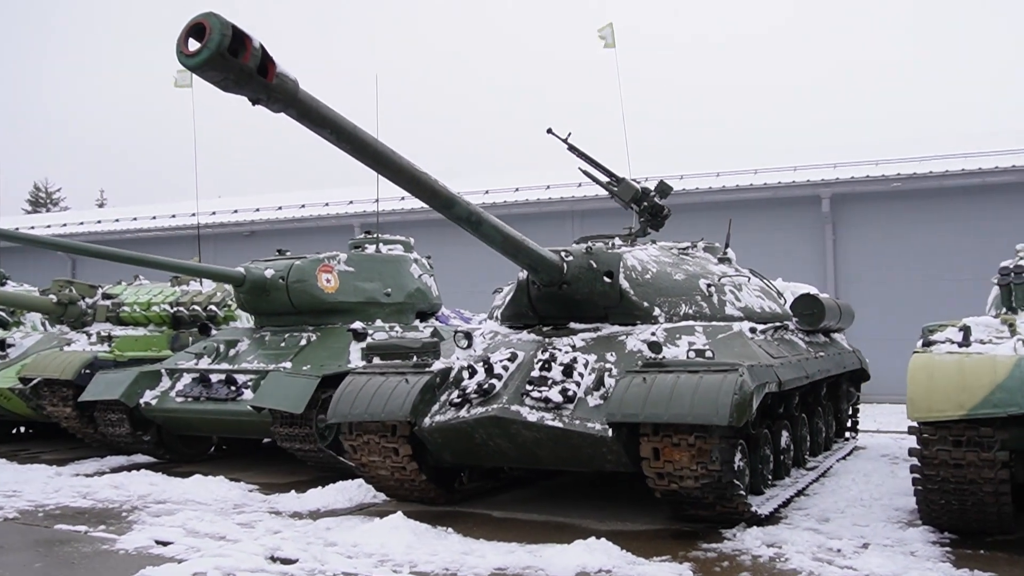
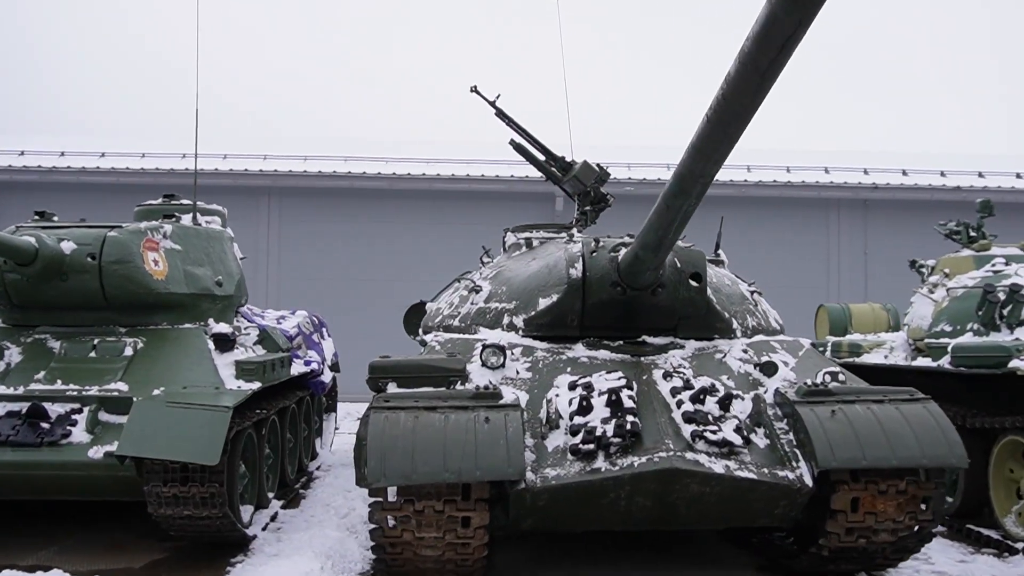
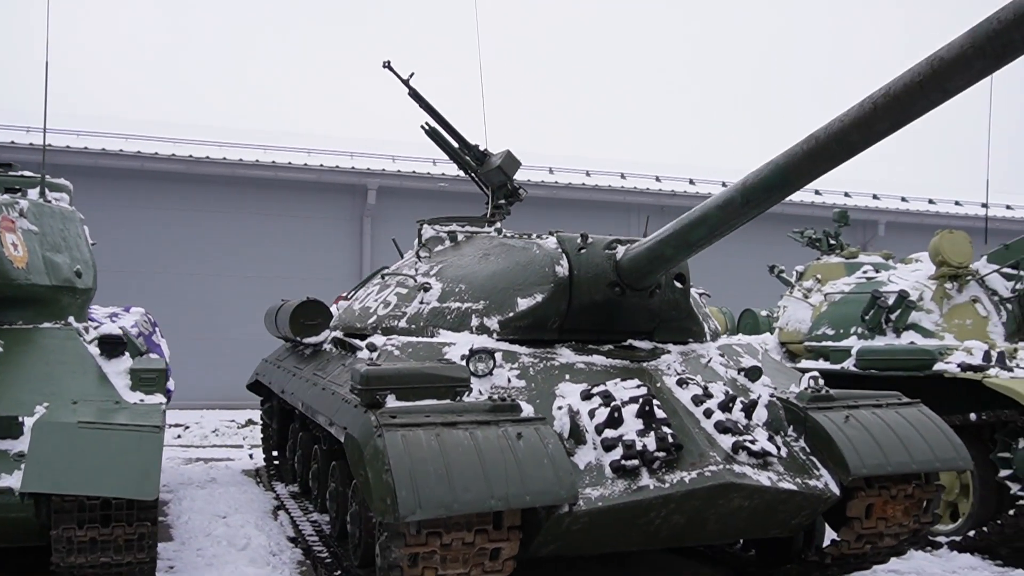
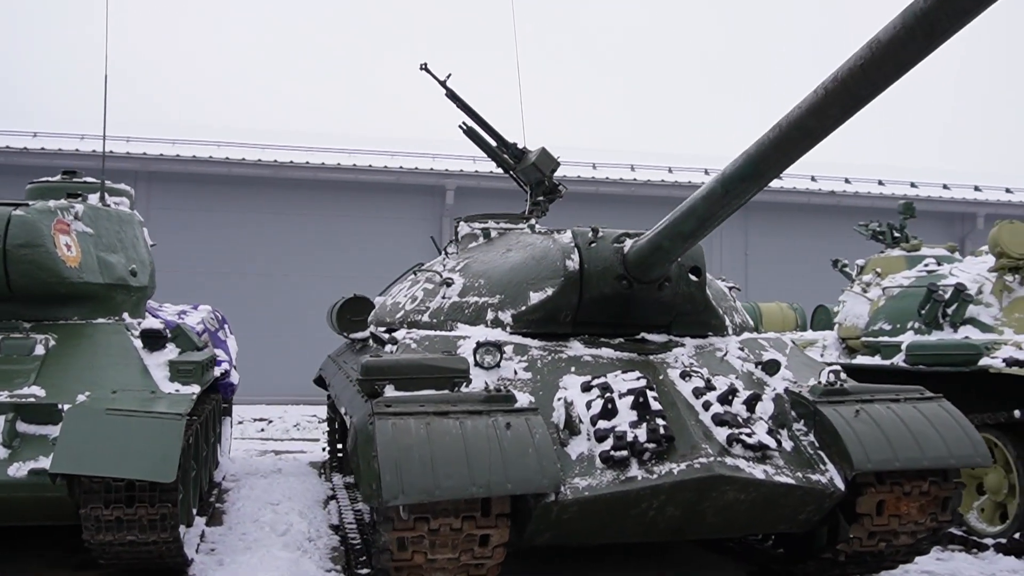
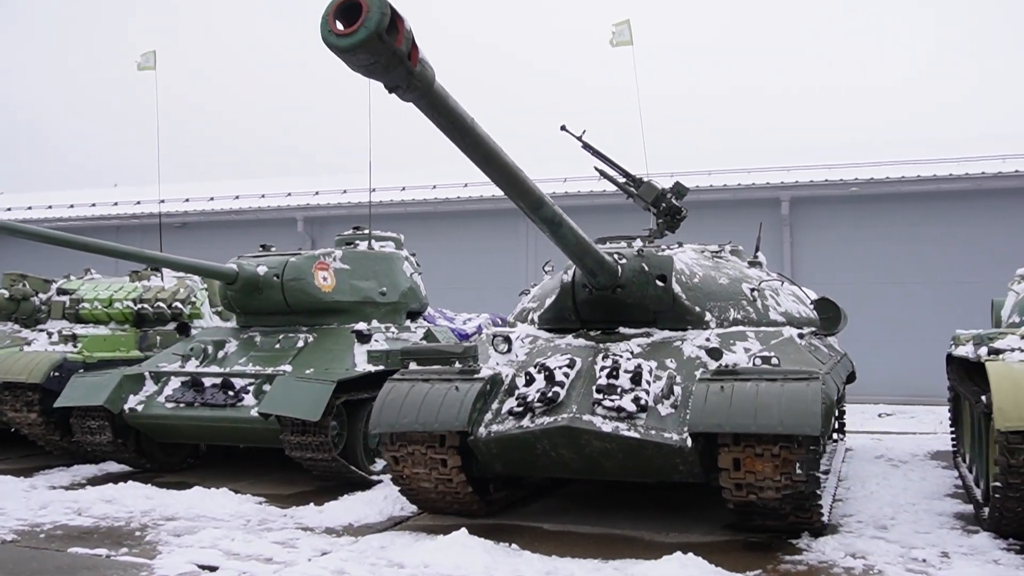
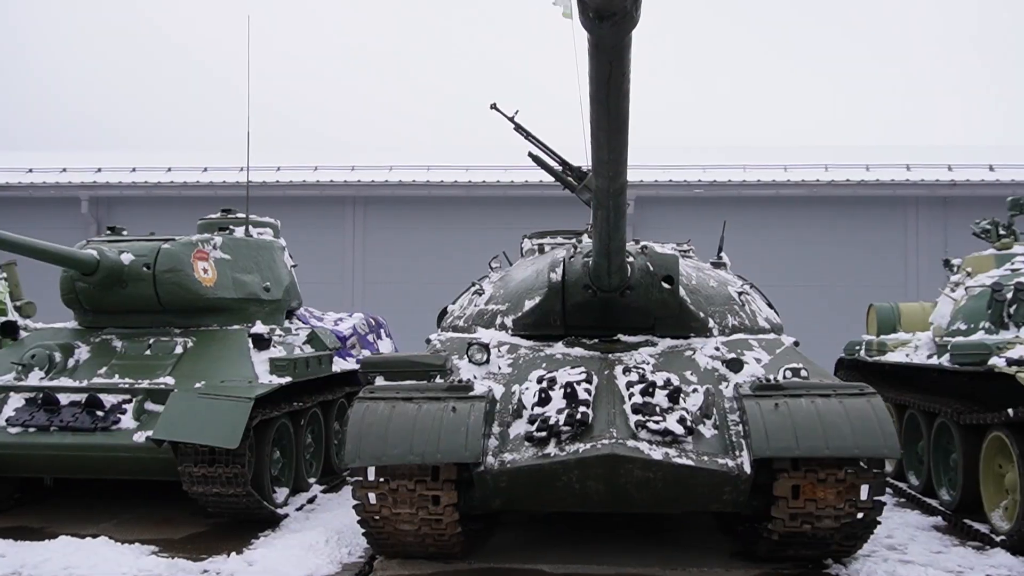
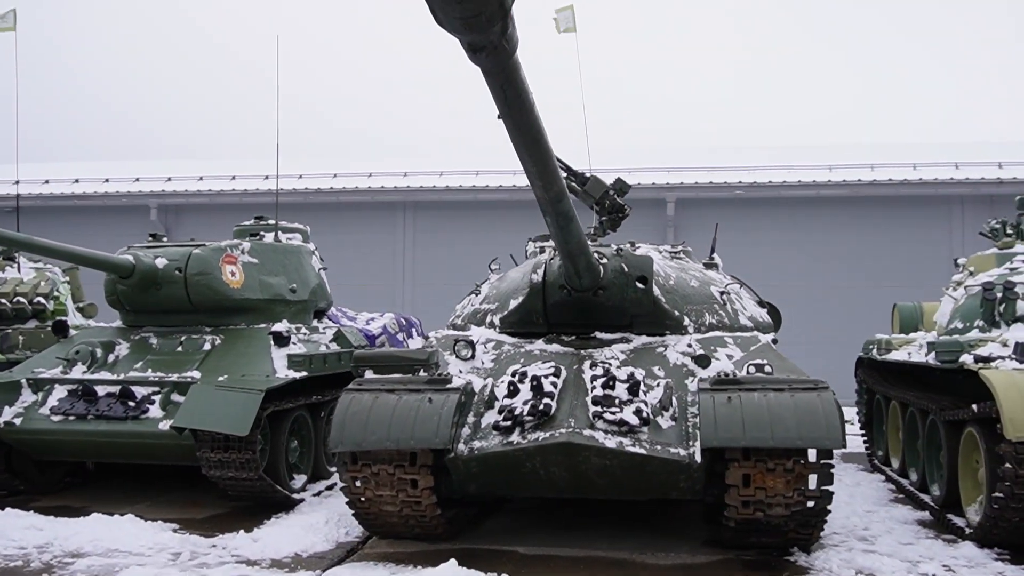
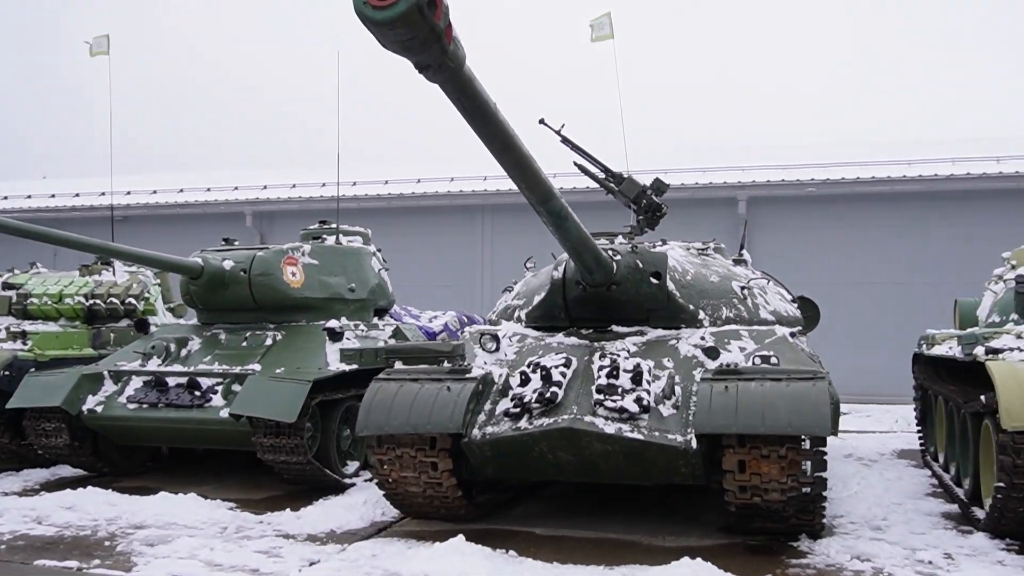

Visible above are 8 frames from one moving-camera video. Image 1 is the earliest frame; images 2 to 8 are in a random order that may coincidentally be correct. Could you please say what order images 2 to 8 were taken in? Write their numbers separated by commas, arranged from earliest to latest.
5, 8, 7, 6, 2, 4, 3
